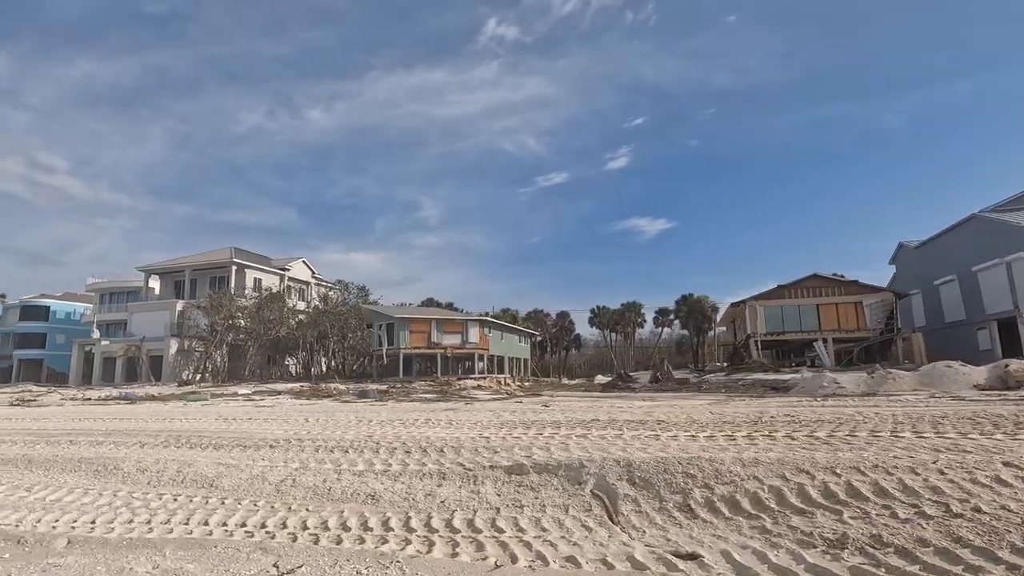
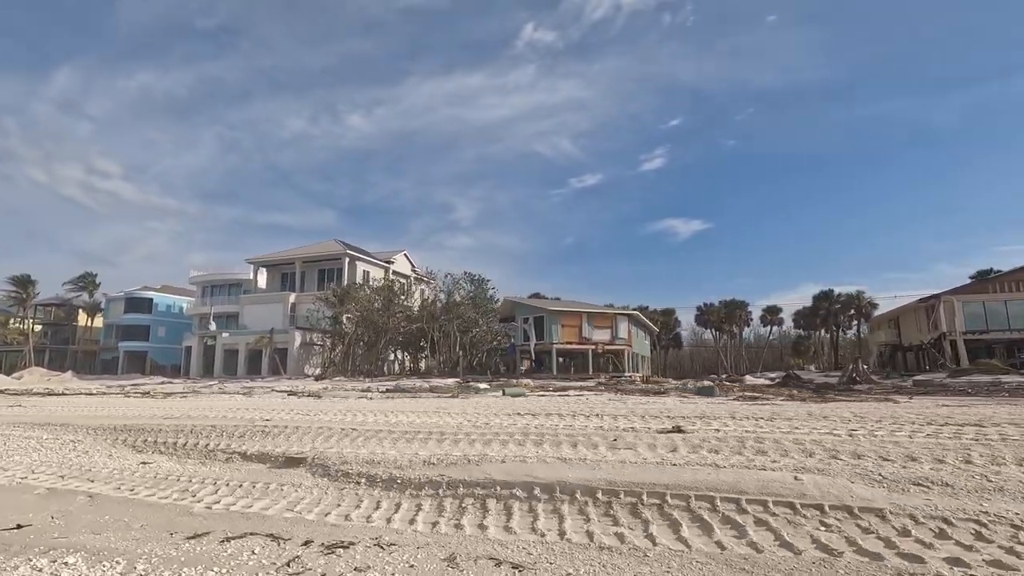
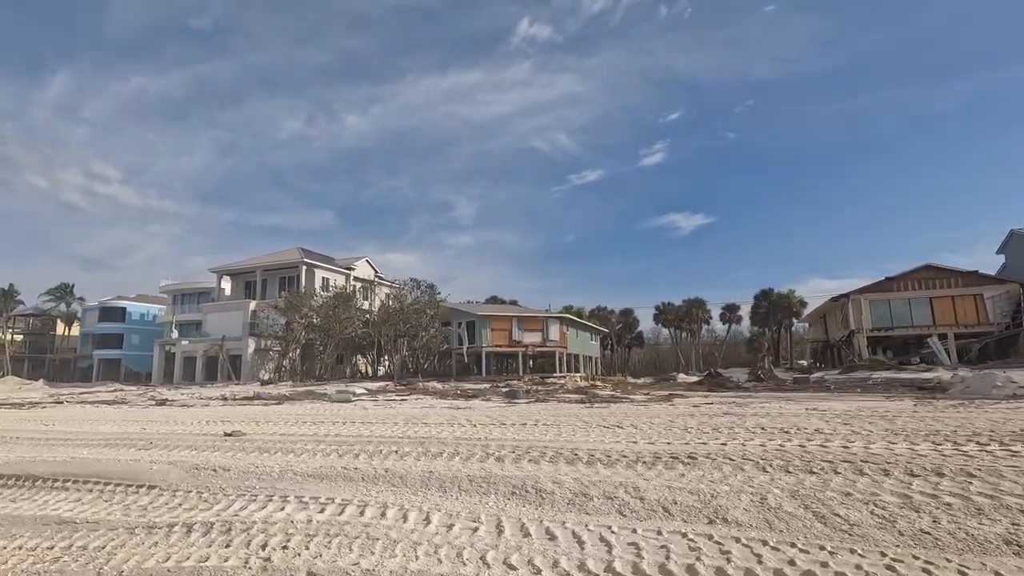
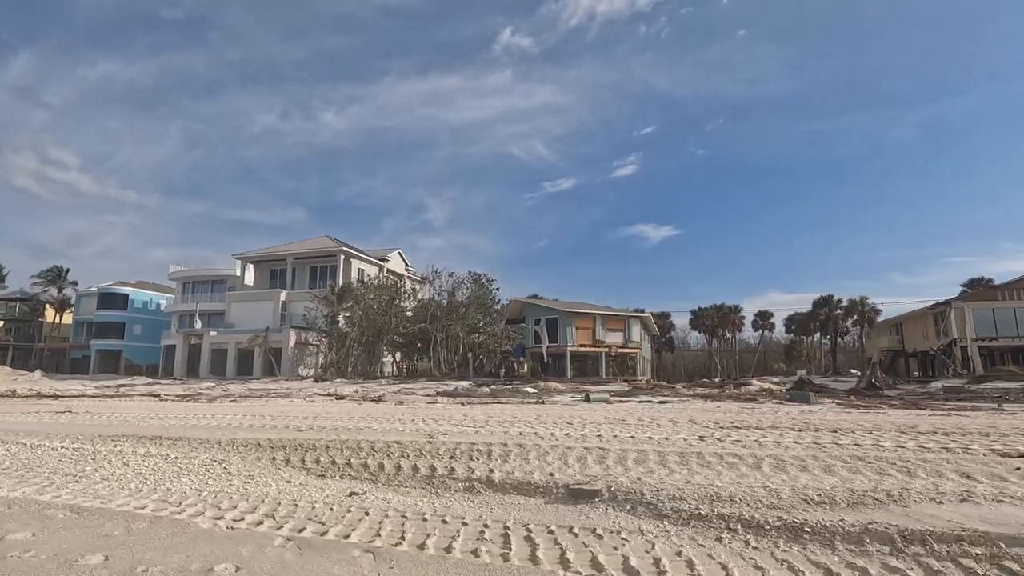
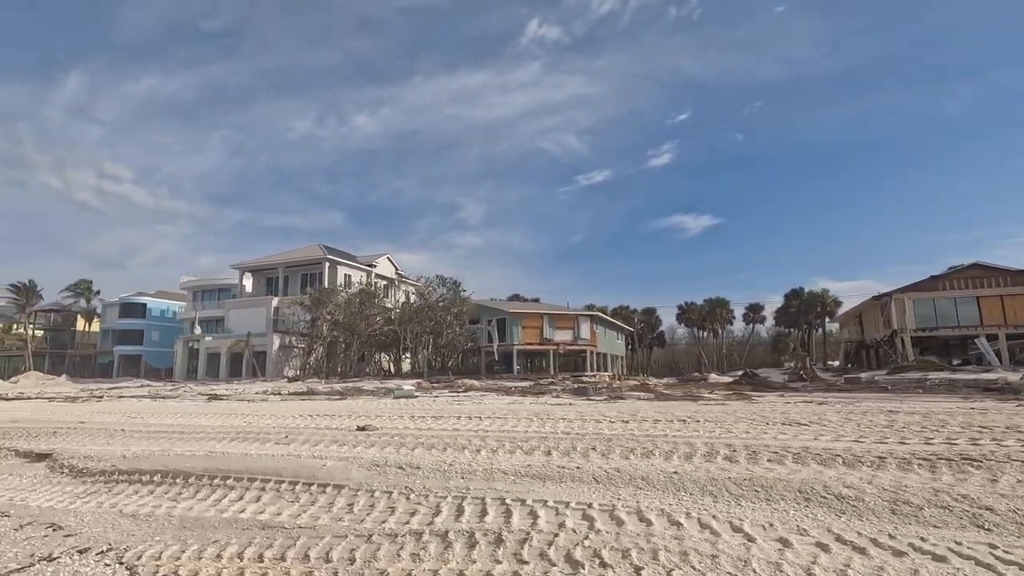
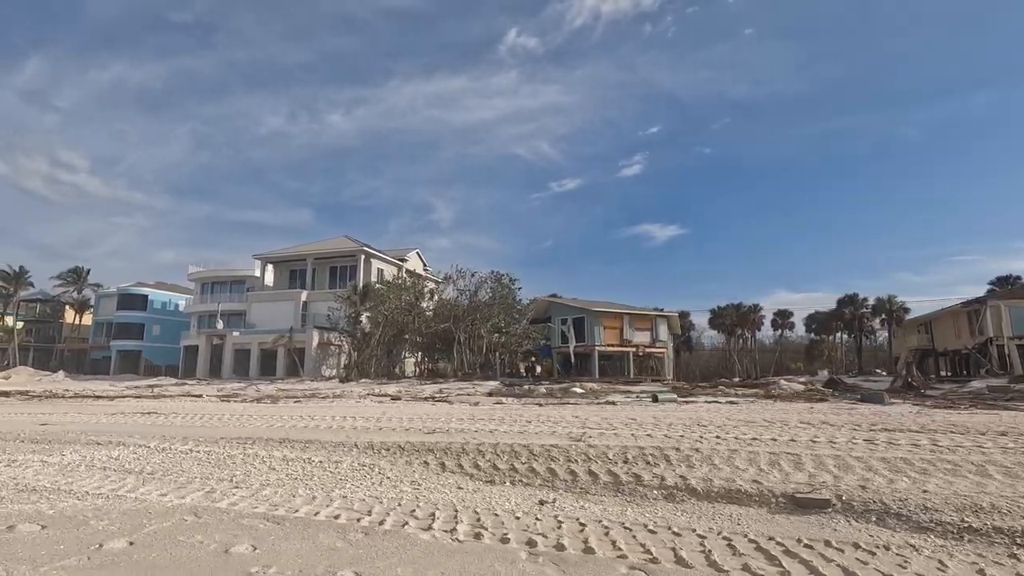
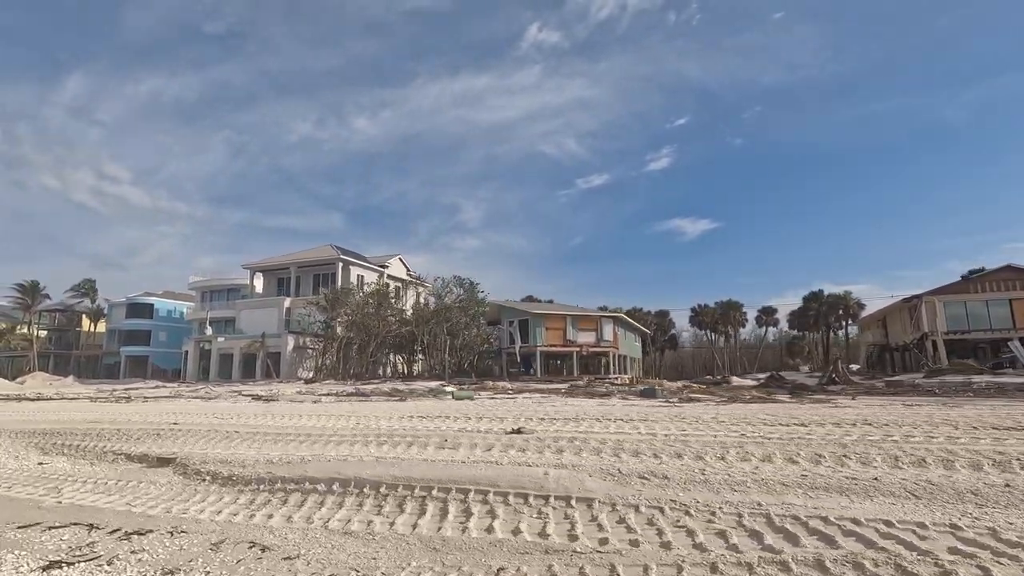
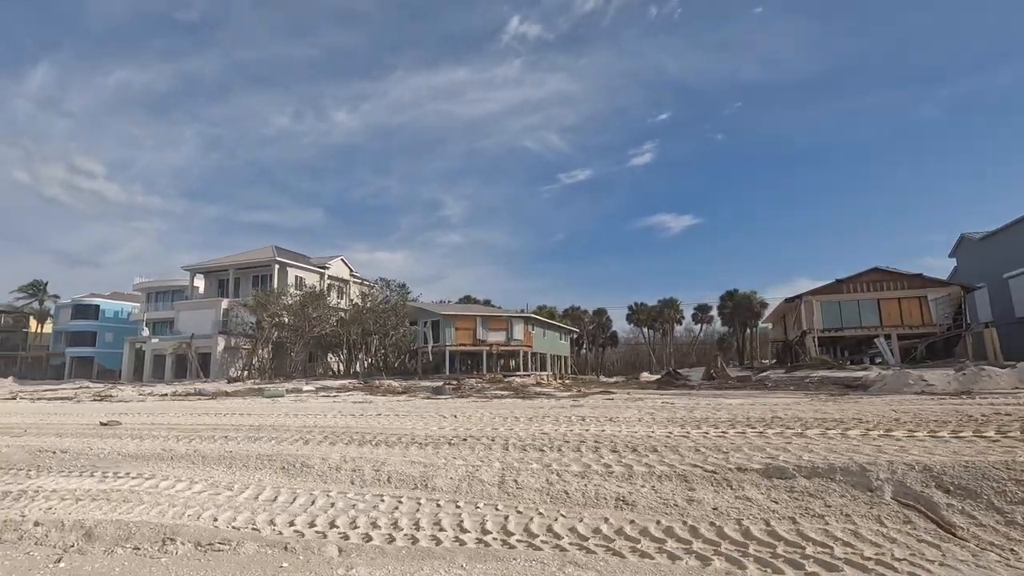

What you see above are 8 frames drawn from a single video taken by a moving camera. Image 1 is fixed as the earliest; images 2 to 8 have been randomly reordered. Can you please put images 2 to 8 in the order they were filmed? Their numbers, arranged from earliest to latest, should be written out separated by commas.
8, 3, 5, 7, 2, 4, 6
